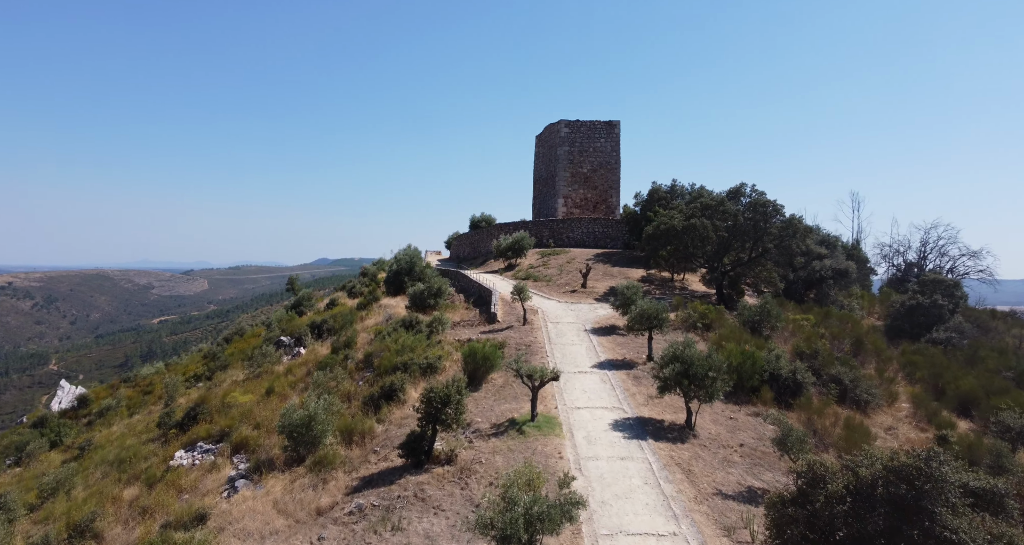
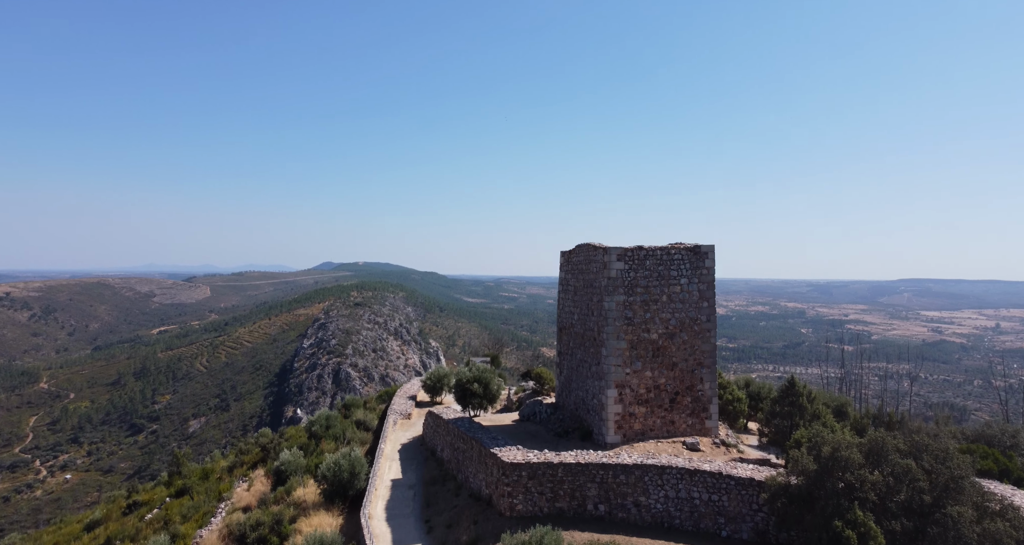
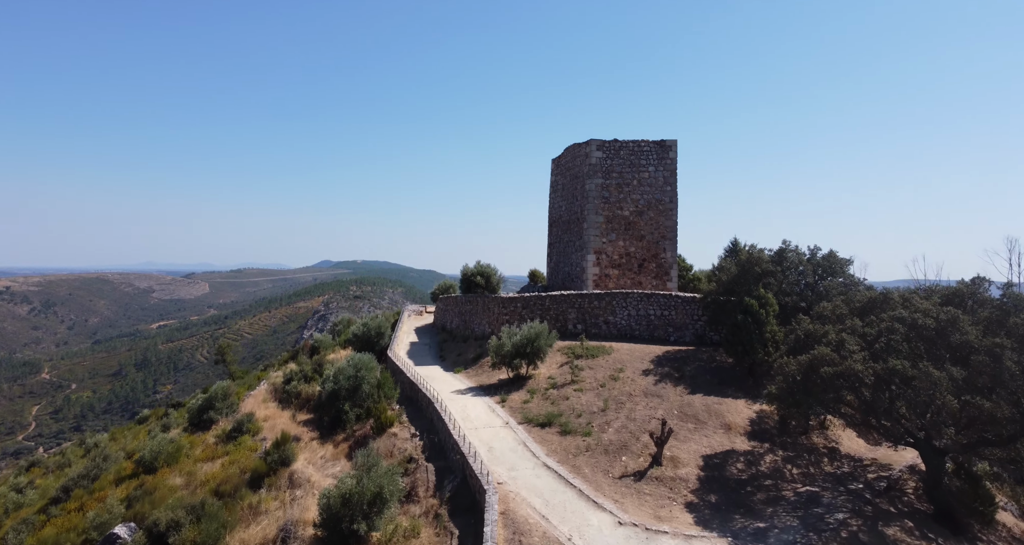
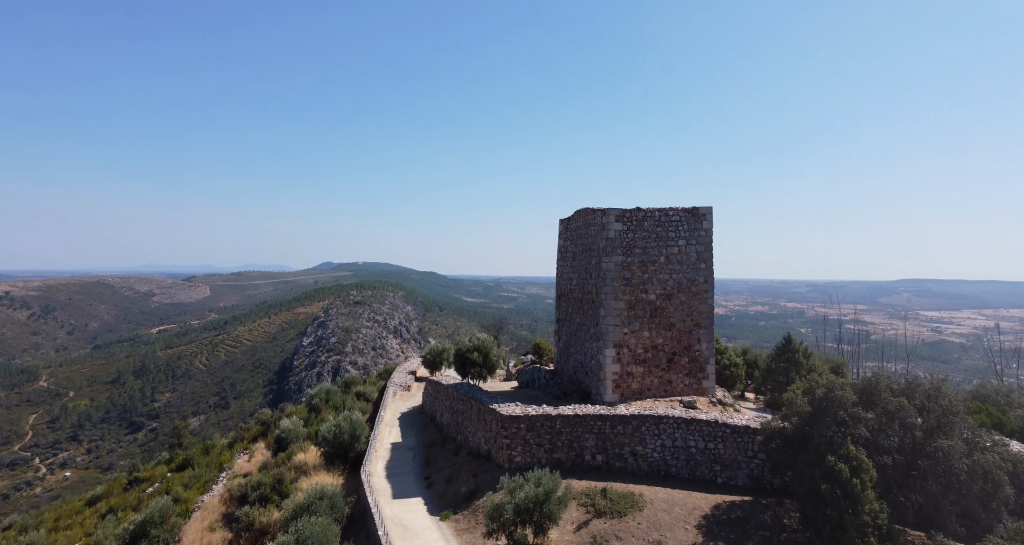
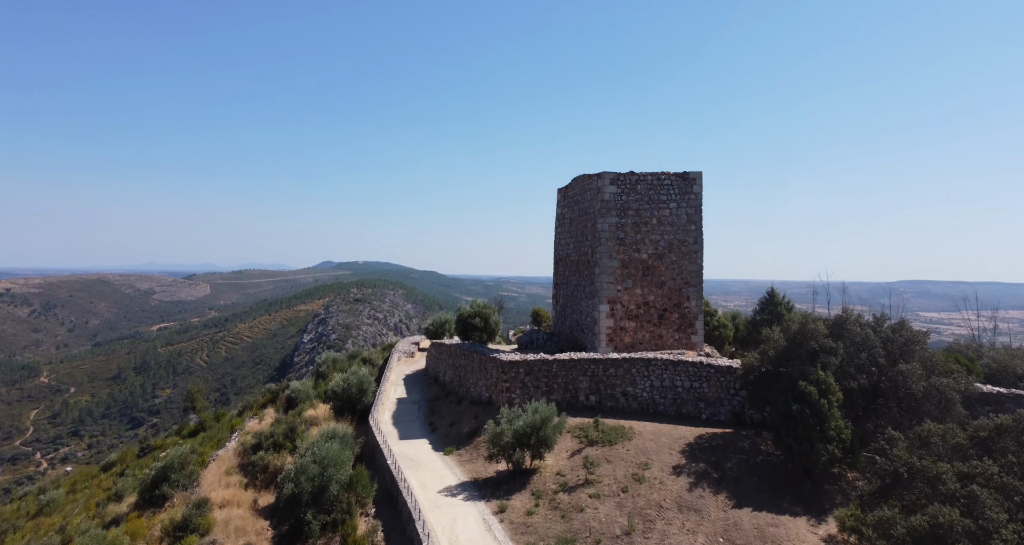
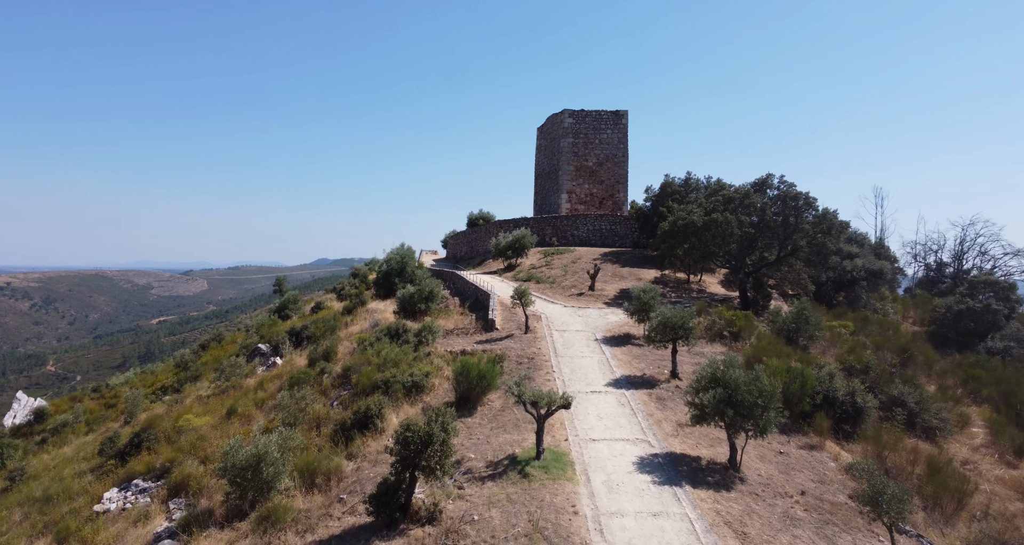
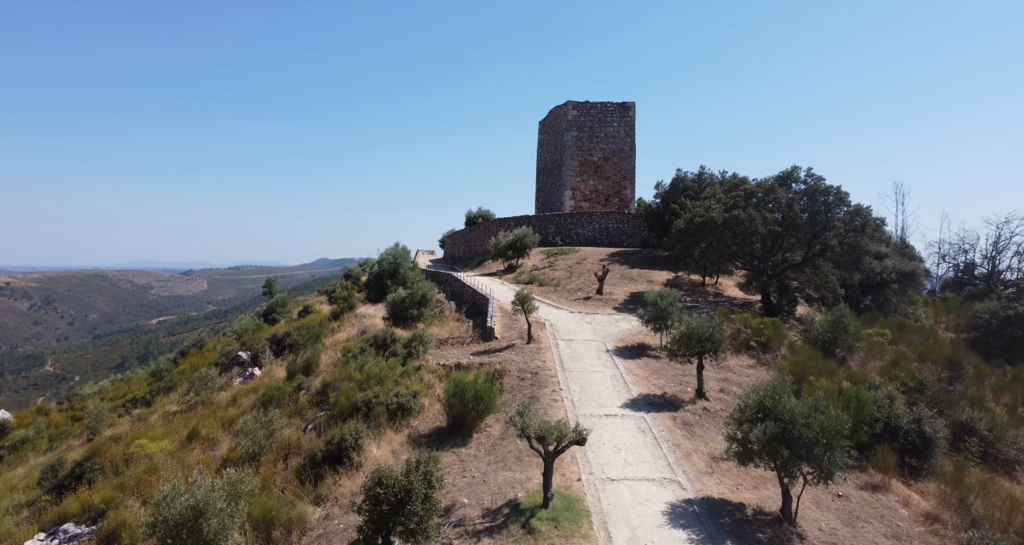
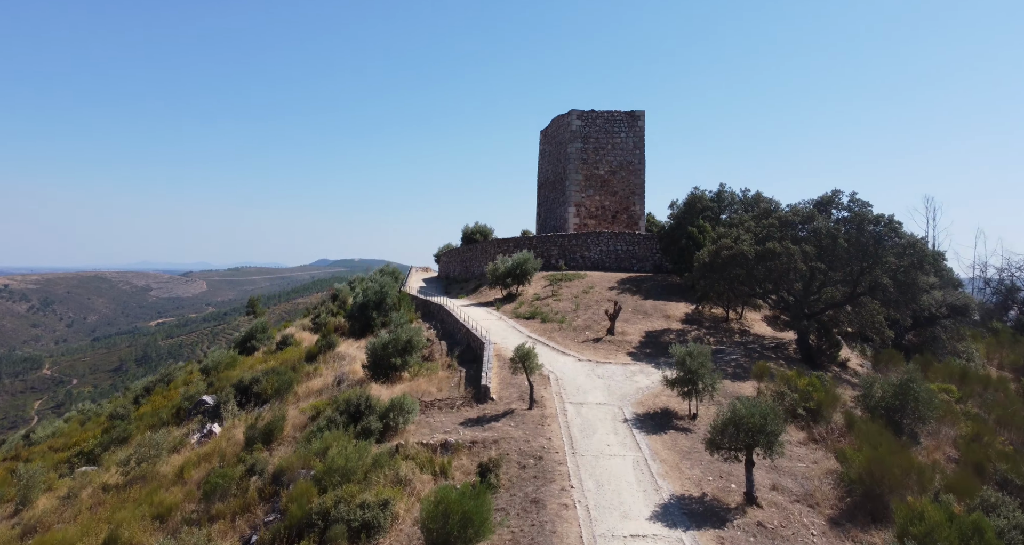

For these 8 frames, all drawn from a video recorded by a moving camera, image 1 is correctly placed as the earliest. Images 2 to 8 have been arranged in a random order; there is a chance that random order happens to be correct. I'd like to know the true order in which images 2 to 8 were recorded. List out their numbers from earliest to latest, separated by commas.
6, 7, 8, 3, 5, 4, 2
